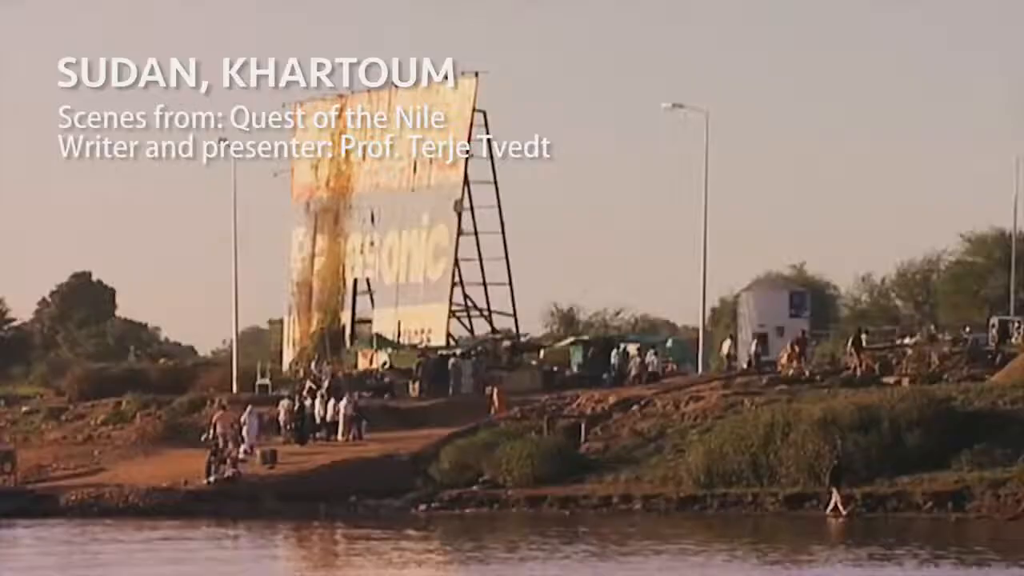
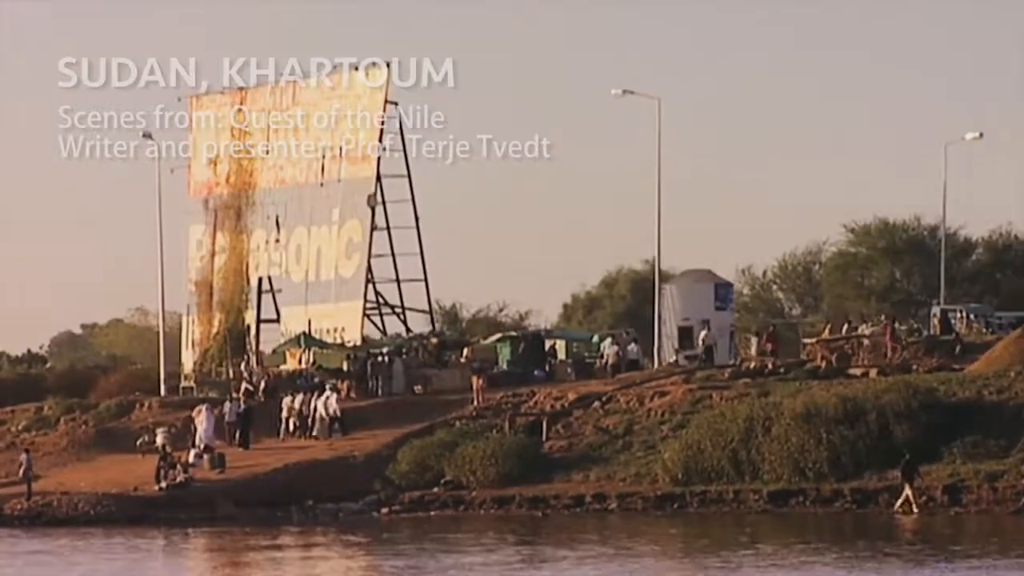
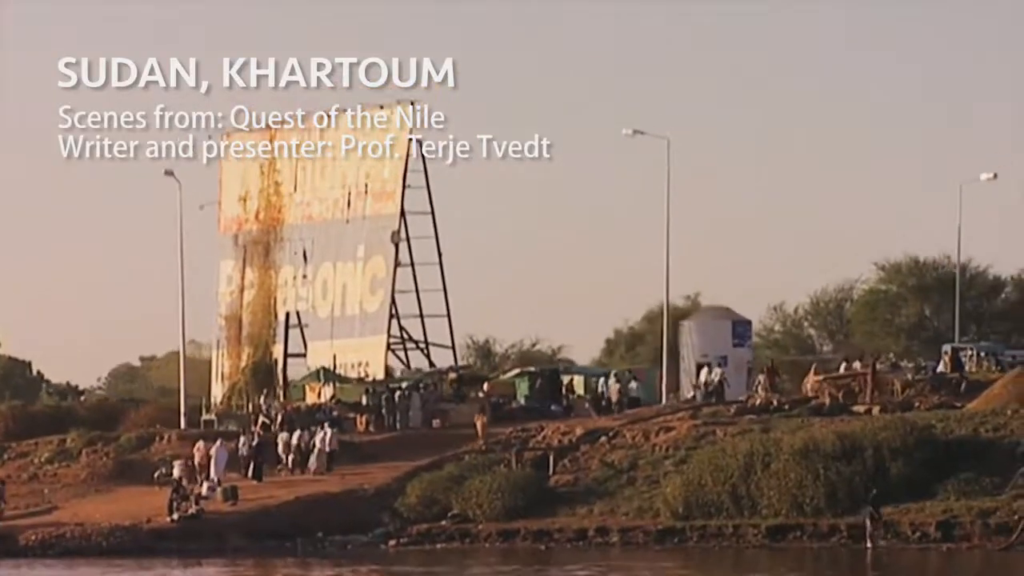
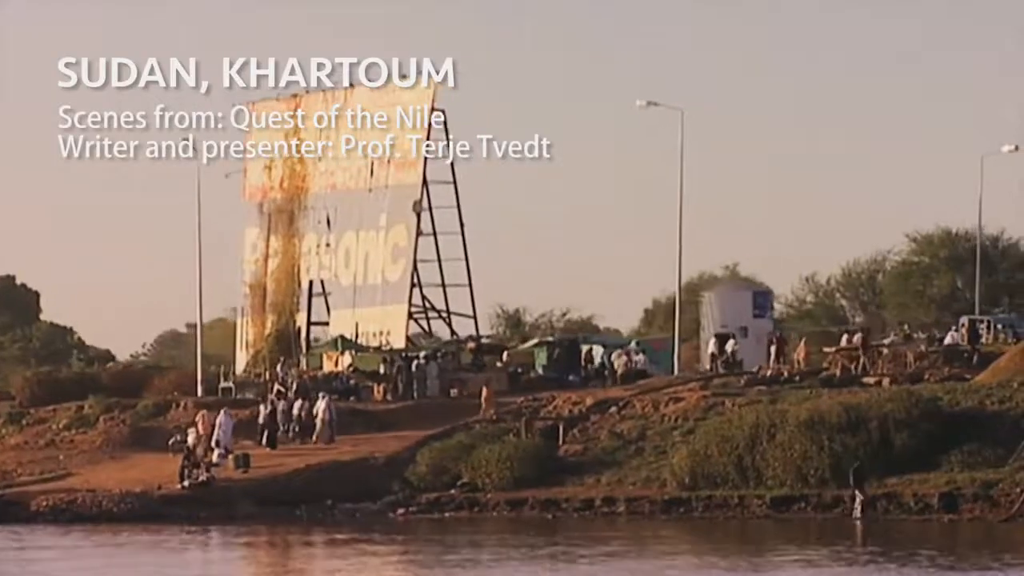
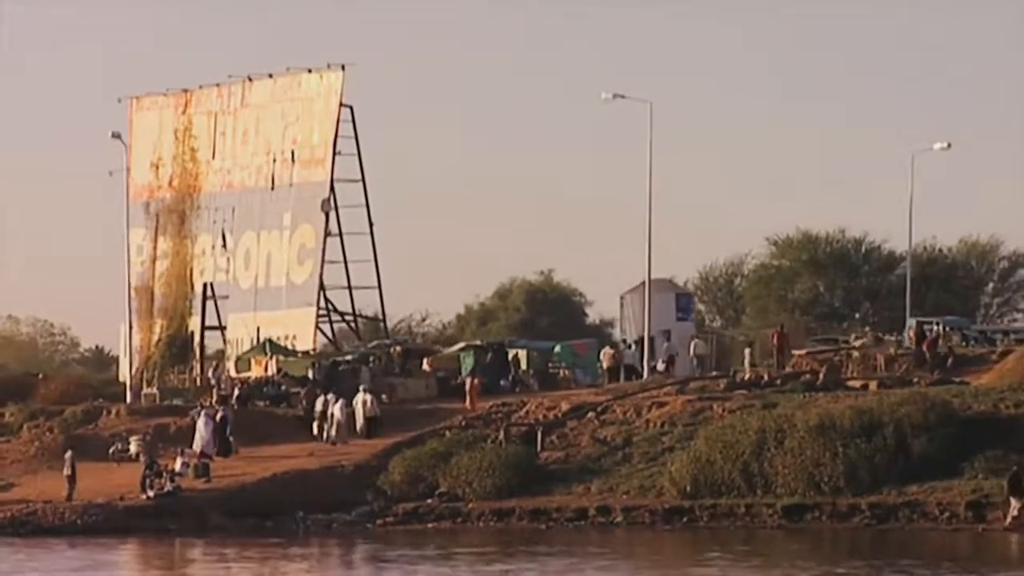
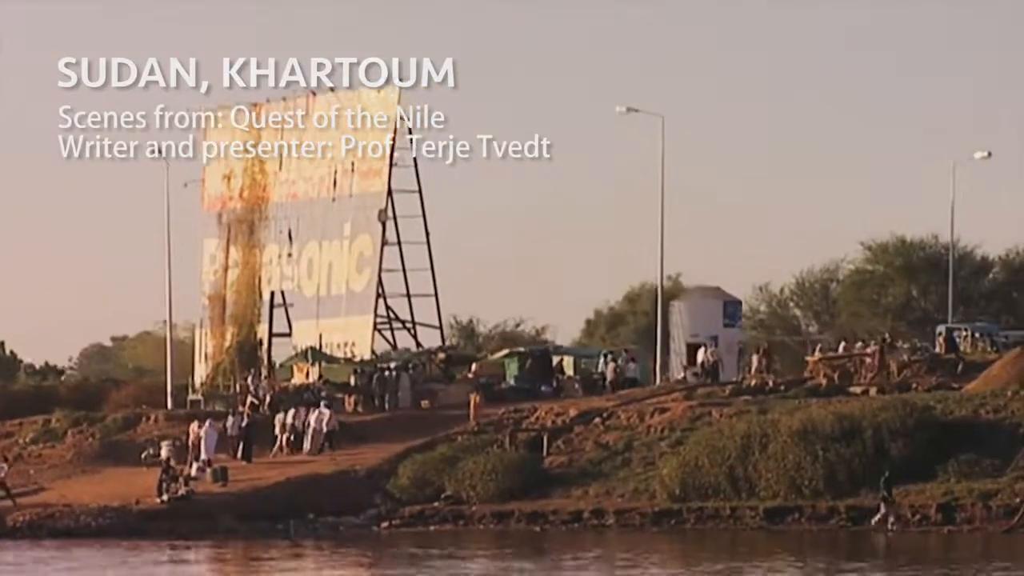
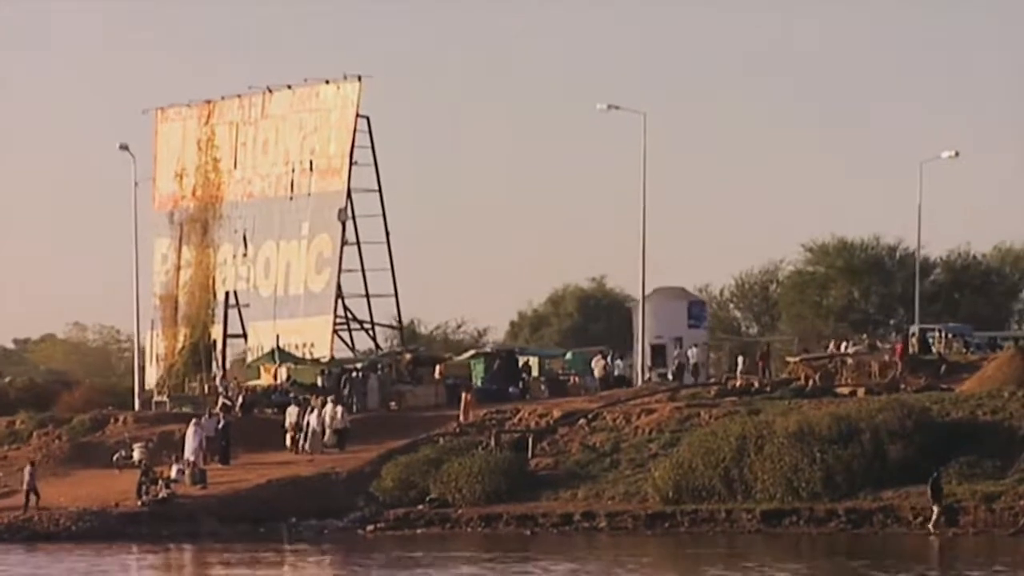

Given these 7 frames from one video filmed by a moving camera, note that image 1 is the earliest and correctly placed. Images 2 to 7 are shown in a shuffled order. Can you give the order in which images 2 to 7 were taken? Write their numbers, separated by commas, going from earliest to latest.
4, 3, 6, 2, 7, 5
